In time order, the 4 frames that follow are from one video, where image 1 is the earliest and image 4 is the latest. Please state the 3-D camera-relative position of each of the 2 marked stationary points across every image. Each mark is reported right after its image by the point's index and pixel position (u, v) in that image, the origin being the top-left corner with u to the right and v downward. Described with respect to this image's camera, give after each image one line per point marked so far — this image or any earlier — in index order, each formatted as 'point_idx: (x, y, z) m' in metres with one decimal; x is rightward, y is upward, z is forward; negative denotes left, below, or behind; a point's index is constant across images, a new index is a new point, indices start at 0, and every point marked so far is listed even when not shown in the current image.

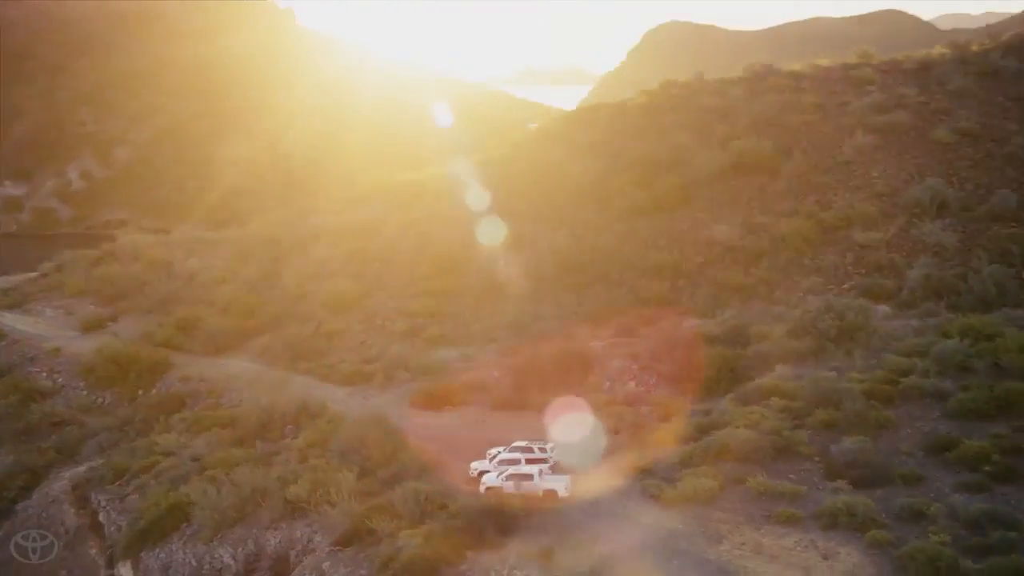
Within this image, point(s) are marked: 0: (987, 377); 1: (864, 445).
0: (+6.0, -1.1, +18.0) m
1: (+4.1, -1.8, +16.5) m
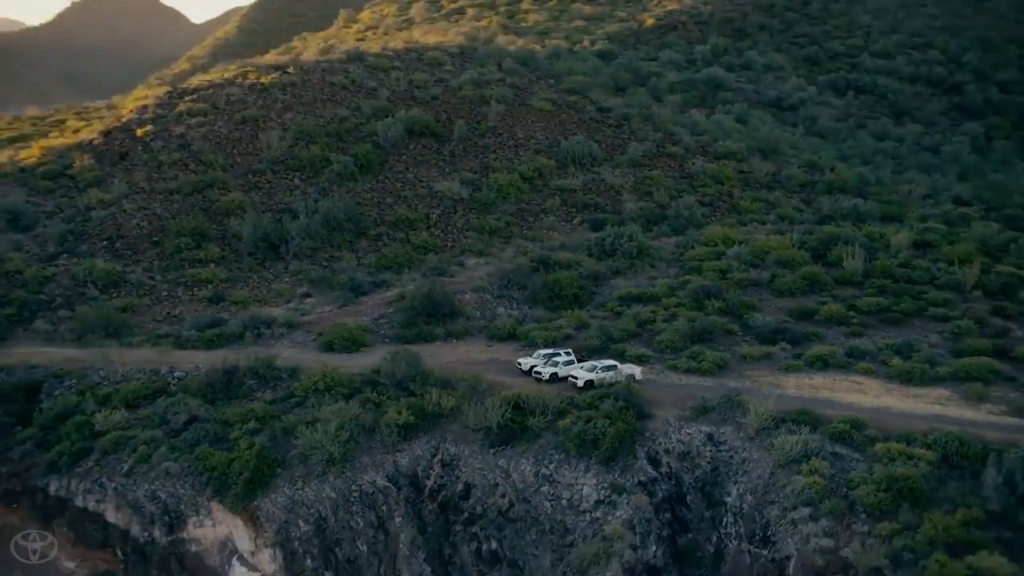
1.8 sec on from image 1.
0: (+4.6, +0.4, +24.7) m
1: (+4.0, -0.5, +22.4) m
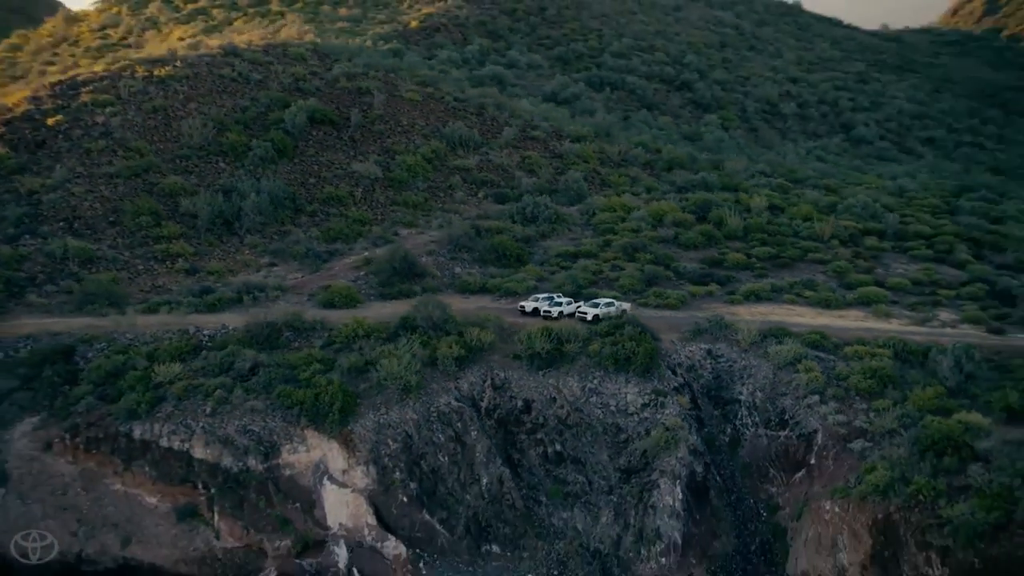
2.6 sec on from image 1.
0: (+3.3, +1.3, +29.4) m
1: (+3.4, +0.4, +27.1) m
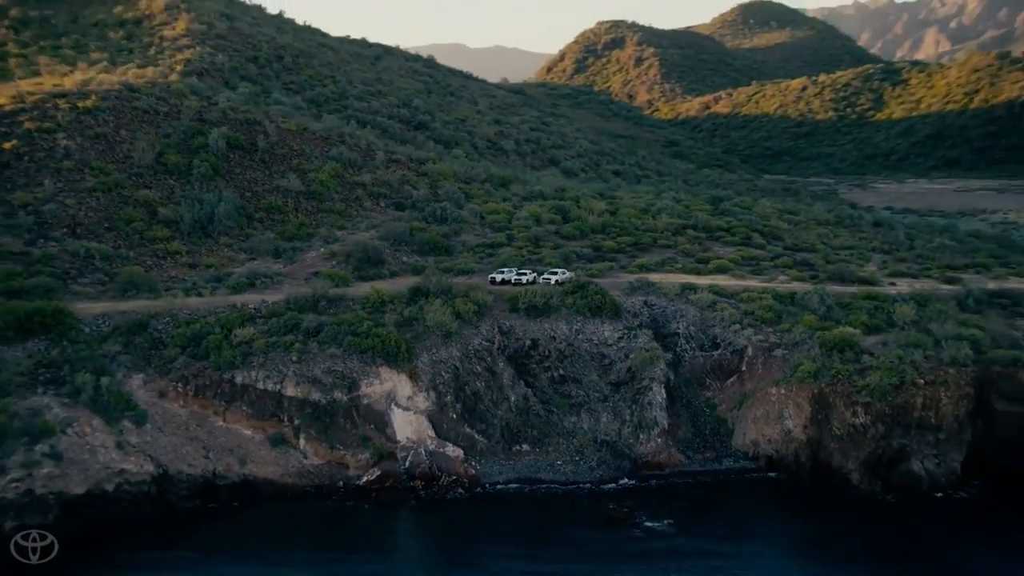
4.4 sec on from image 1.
0: (+1.0, +1.7, +37.7) m
1: (+1.8, +0.9, +35.4) m
